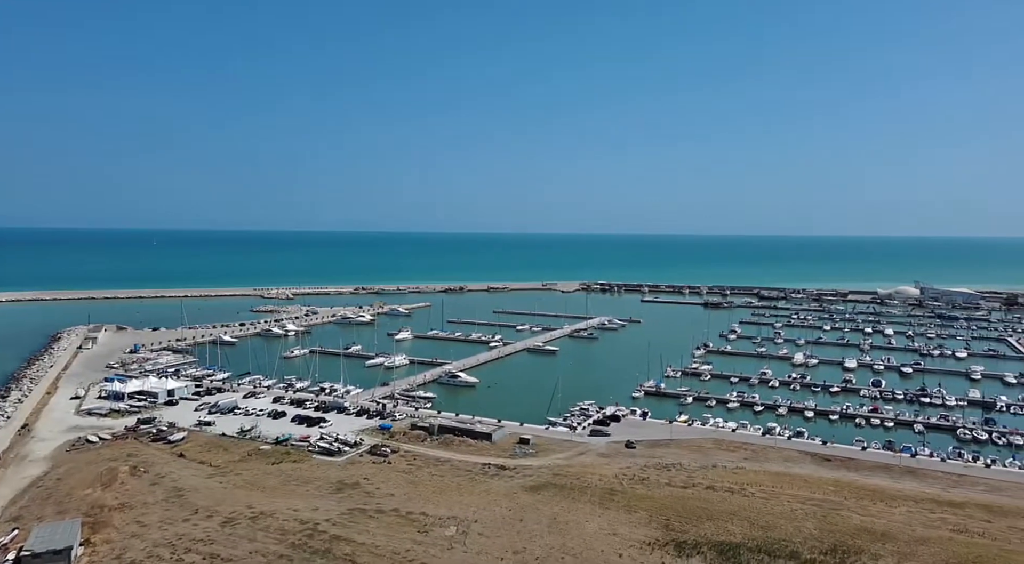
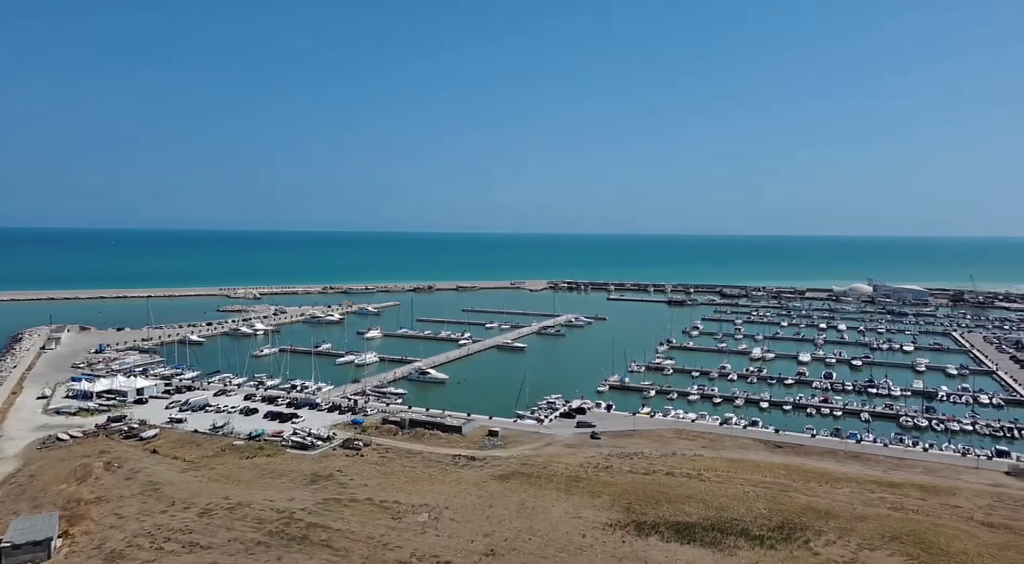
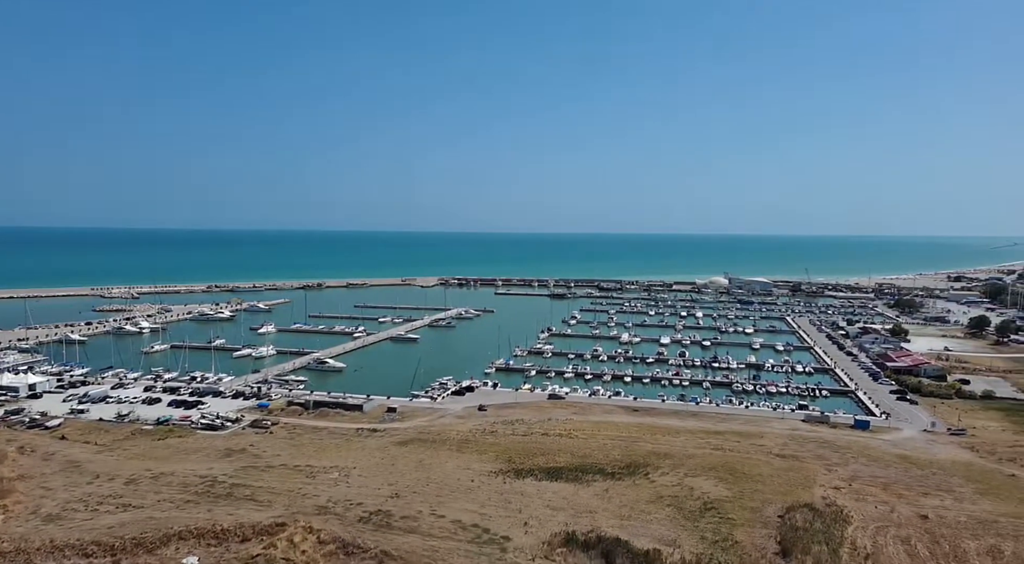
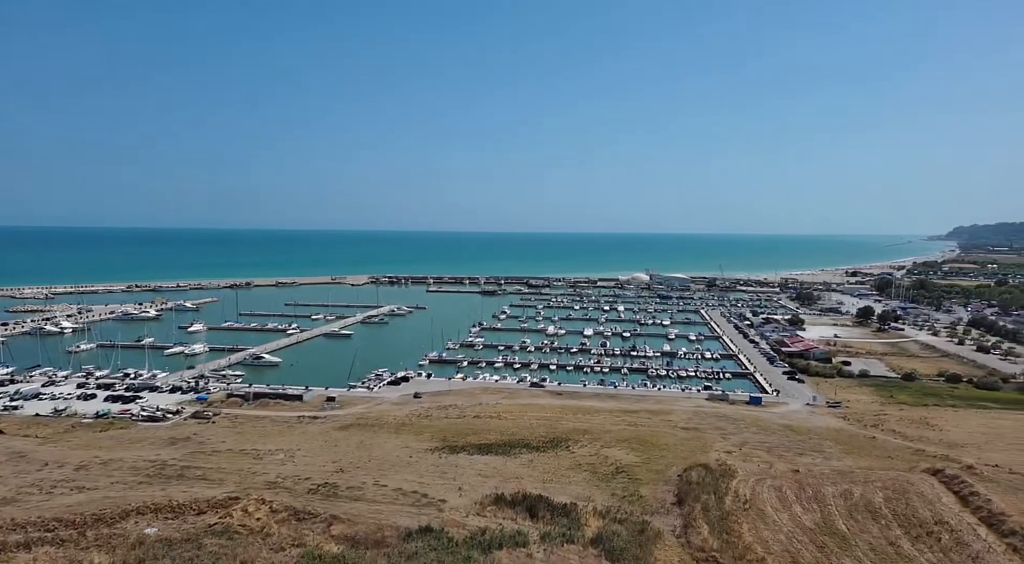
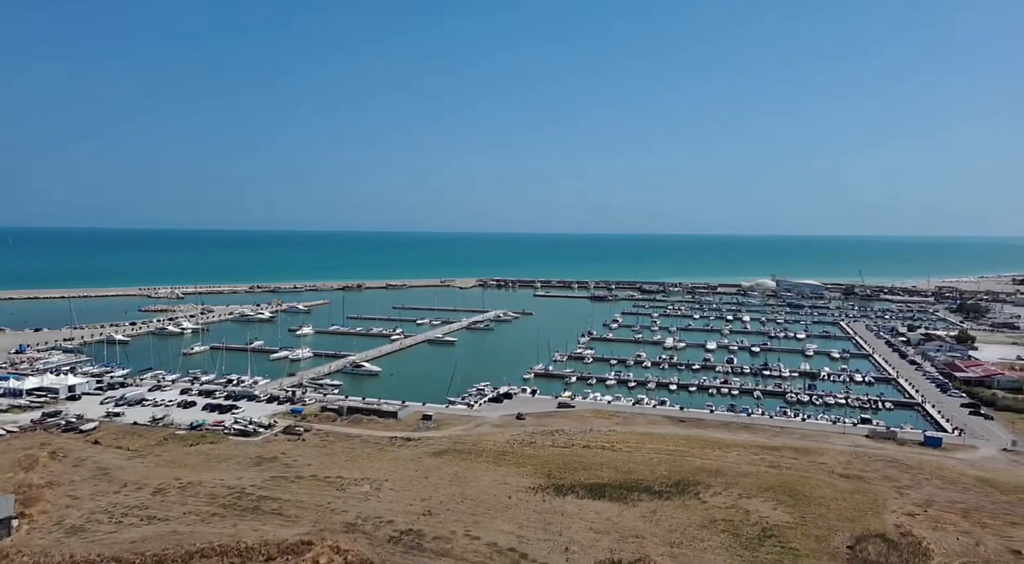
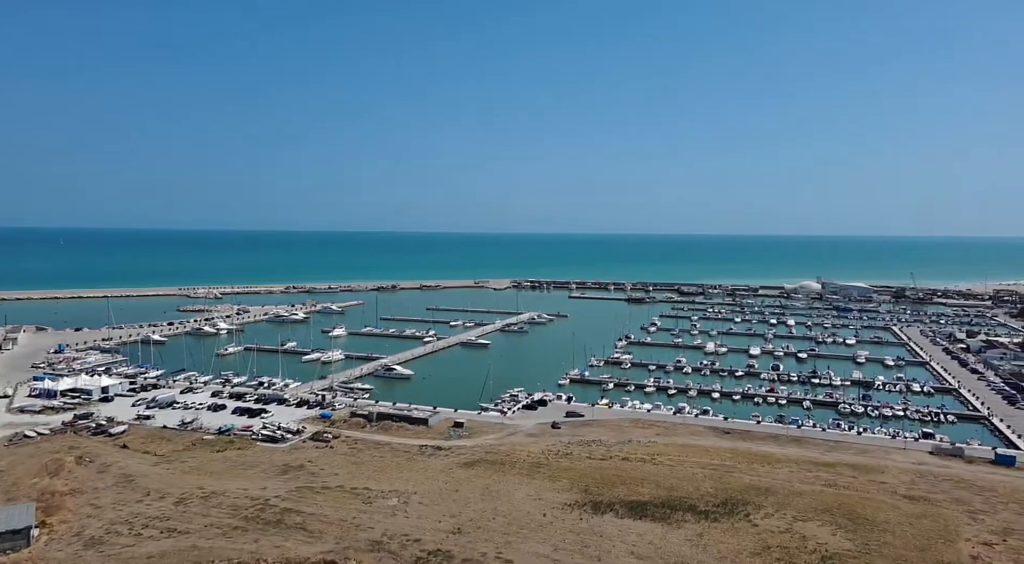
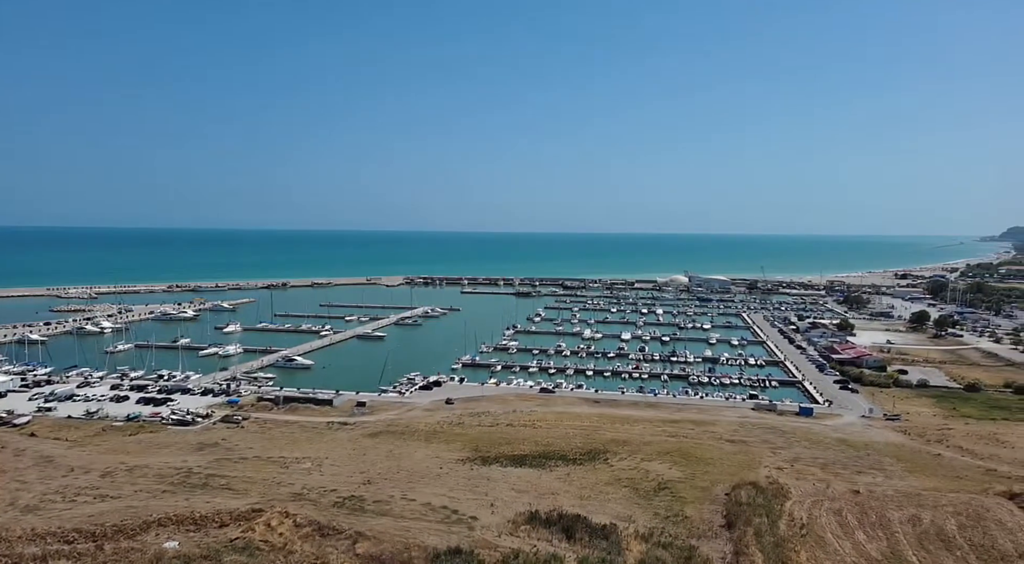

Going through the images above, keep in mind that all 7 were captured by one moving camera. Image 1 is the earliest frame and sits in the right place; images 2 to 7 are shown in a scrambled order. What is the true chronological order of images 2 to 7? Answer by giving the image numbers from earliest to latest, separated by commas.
2, 6, 5, 3, 7, 4
